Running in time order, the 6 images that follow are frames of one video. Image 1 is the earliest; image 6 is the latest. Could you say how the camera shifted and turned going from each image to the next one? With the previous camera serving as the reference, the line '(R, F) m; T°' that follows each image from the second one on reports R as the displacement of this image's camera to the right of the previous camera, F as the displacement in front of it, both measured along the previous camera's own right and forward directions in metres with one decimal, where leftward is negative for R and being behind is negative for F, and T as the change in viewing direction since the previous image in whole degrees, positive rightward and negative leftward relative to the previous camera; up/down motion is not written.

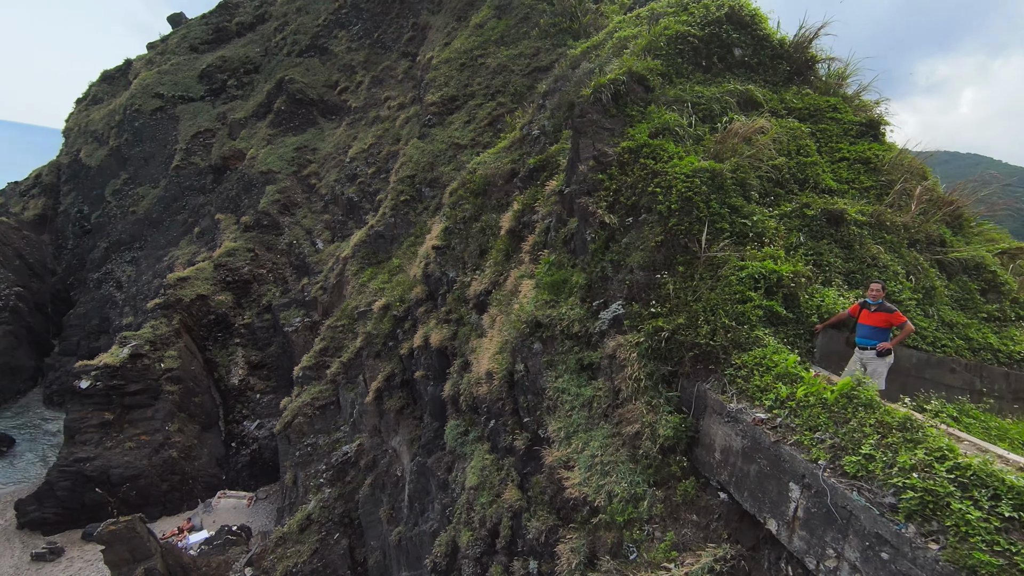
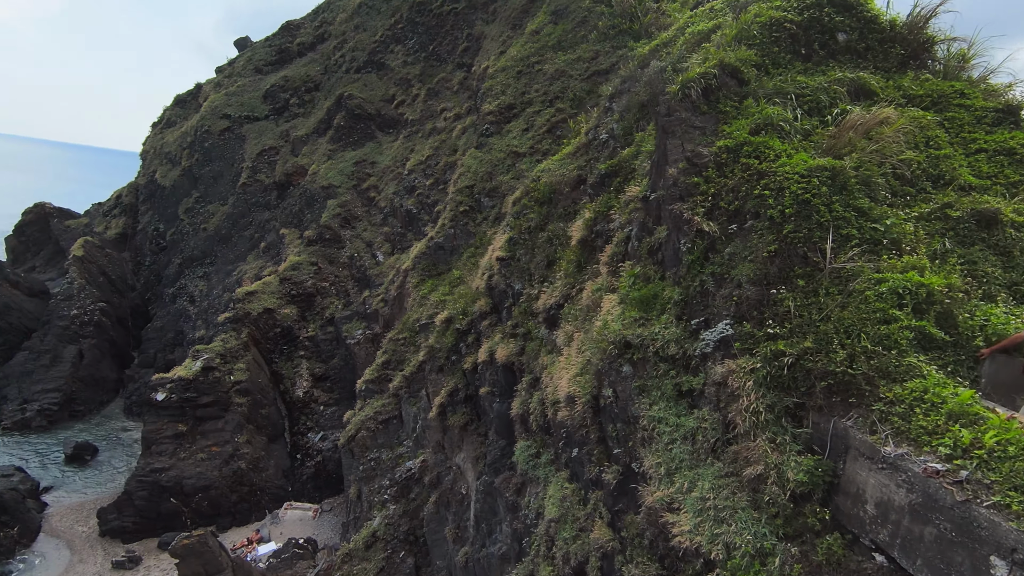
(-0.3, +0.5) m; -5°
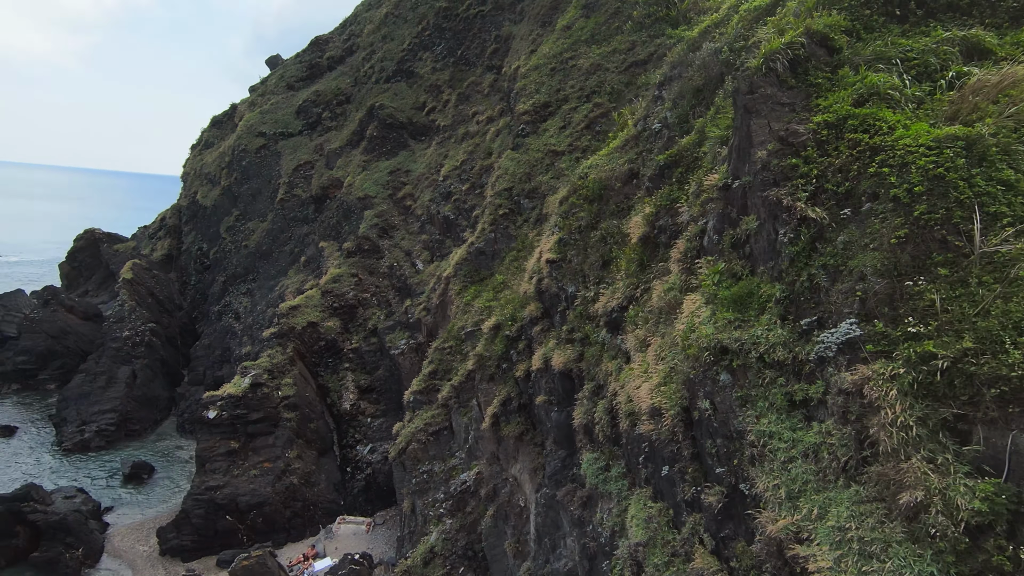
(-0.4, +0.5) m; -3°
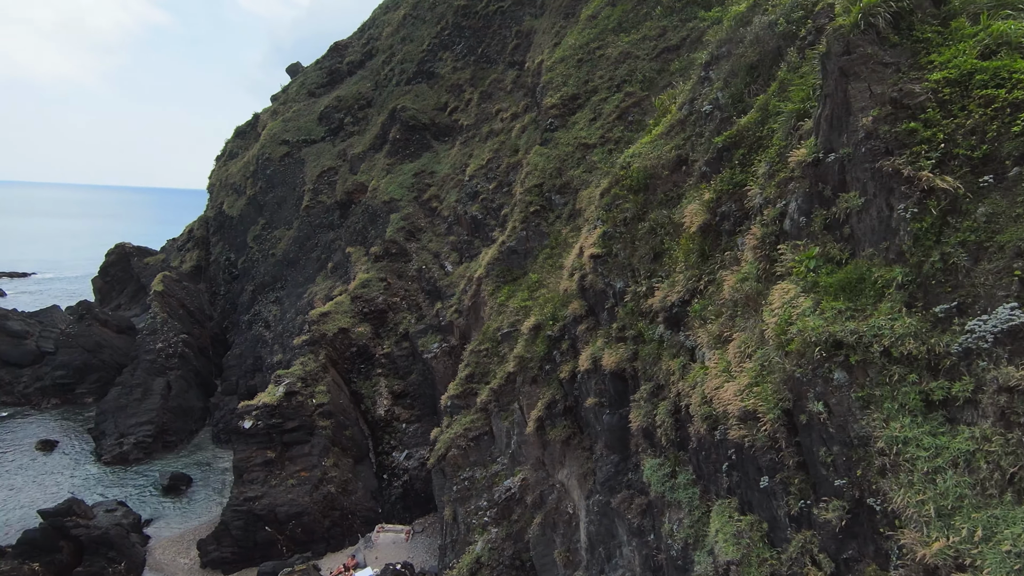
(-0.4, +0.5) m; -2°
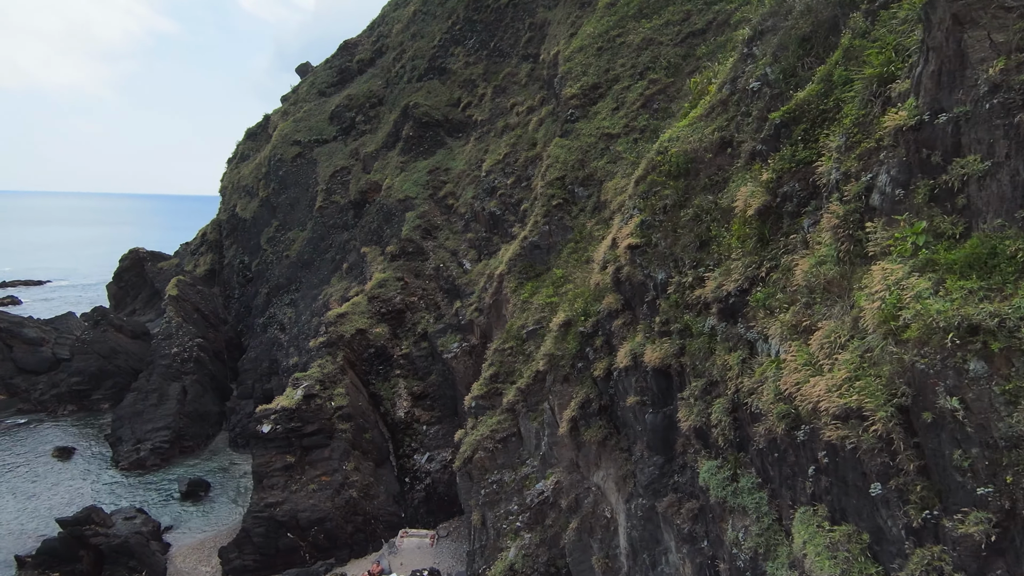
(-0.4, +0.5) m; -1°
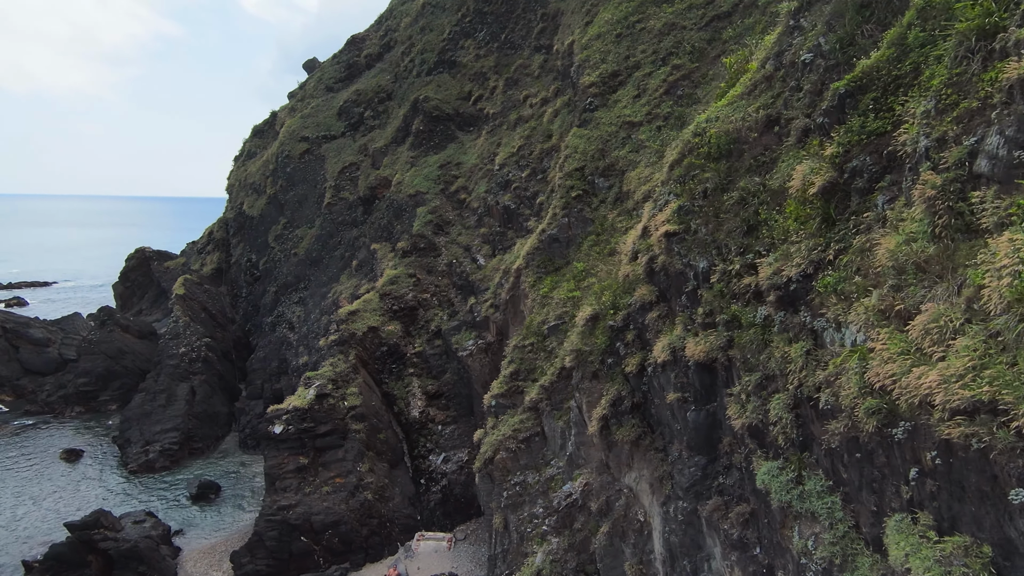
(-0.4, +0.6) m; 0°
